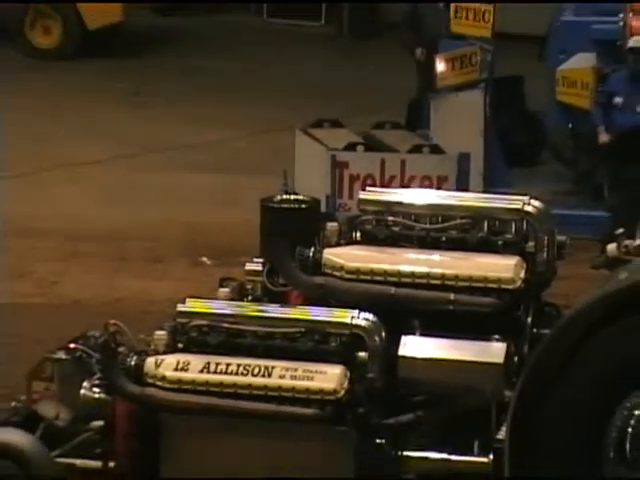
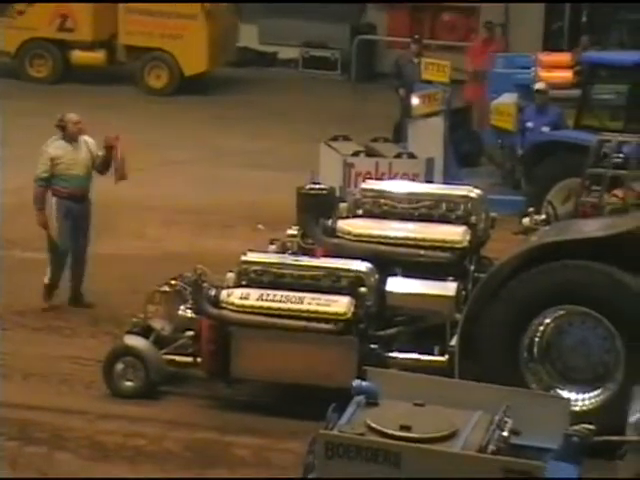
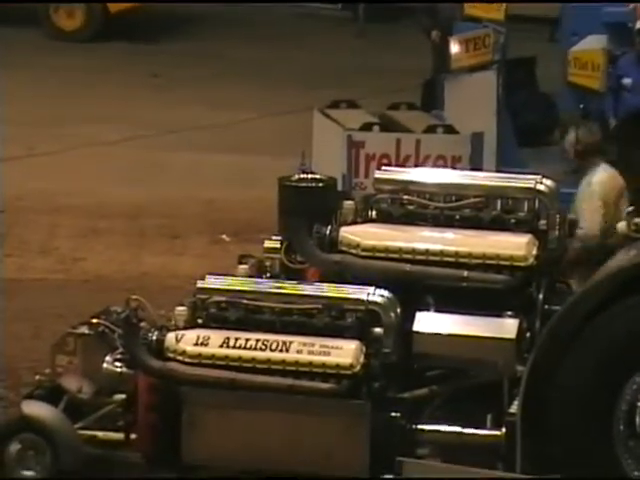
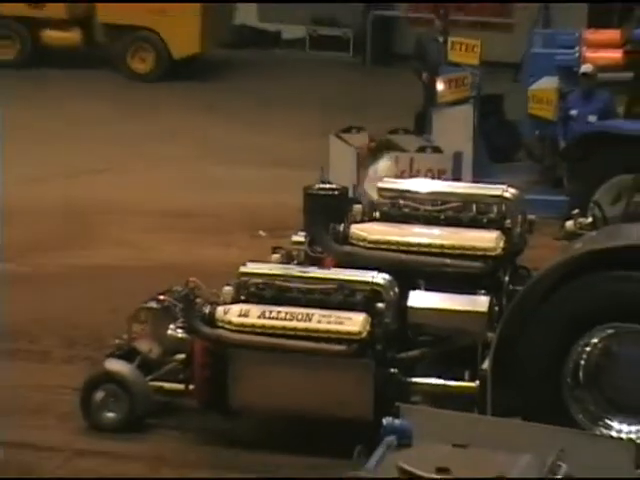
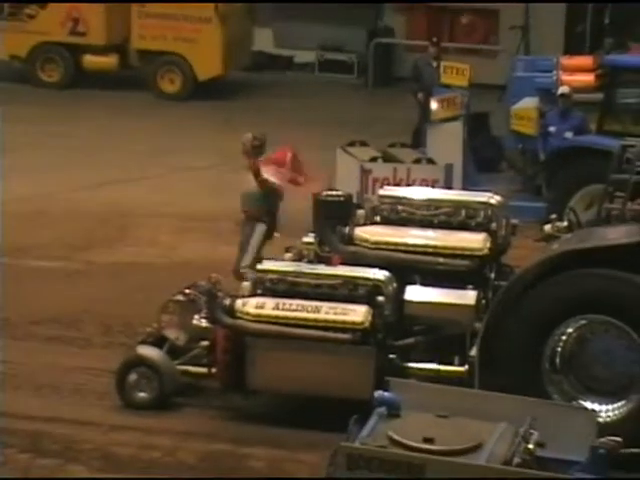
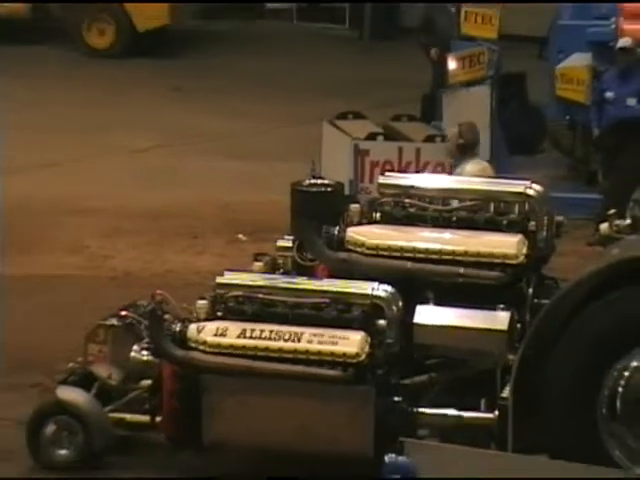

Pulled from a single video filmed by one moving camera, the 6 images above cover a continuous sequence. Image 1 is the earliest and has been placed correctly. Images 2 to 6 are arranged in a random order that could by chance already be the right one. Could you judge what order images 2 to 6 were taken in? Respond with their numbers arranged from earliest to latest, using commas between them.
3, 6, 4, 5, 2
